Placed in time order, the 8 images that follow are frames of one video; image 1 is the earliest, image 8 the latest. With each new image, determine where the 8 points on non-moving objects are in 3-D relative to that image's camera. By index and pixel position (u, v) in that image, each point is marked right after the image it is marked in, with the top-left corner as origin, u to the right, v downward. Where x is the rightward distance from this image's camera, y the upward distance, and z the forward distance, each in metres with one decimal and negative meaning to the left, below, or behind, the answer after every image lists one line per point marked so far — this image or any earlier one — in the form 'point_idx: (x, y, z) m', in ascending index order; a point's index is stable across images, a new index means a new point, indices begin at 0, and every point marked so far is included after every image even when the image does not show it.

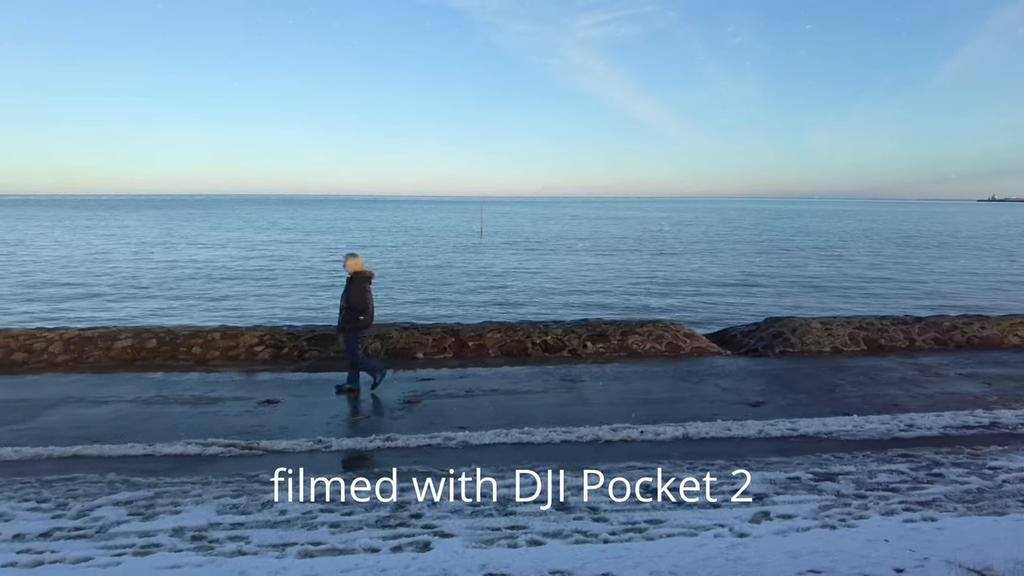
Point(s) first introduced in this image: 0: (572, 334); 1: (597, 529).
0: (+0.8, -0.6, +8.9) m
1: (+0.5, -1.4, +4.3) m
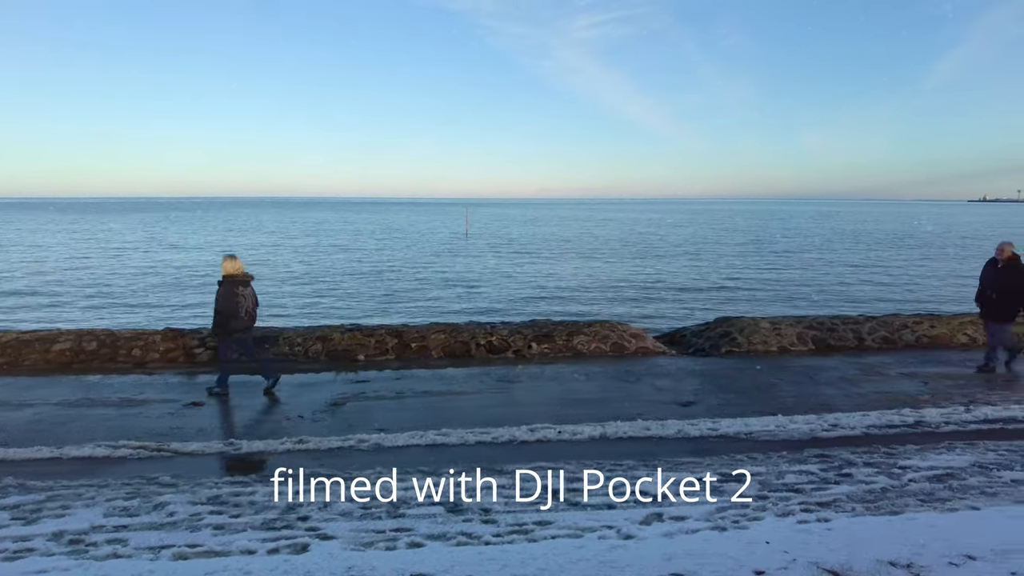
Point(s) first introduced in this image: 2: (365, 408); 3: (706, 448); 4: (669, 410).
0: (+0.1, -0.6, +8.9) m
1: (-0.2, -1.4, +4.3) m
2: (-1.4, -1.1, +6.6) m
3: (+1.5, -1.2, +5.6) m
4: (+1.4, -1.1, +6.5) m
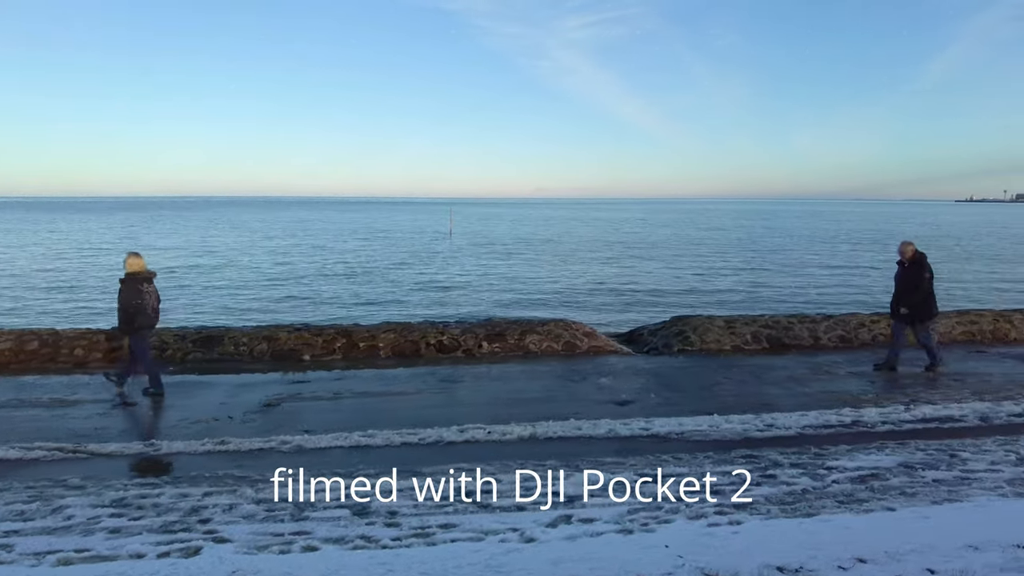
0: (-0.5, -0.6, +8.8) m
1: (-0.7, -1.4, +4.2) m
2: (-2.0, -1.1, +6.5) m
3: (+0.9, -1.2, +5.5) m
4: (+0.8, -1.1, +6.4) m
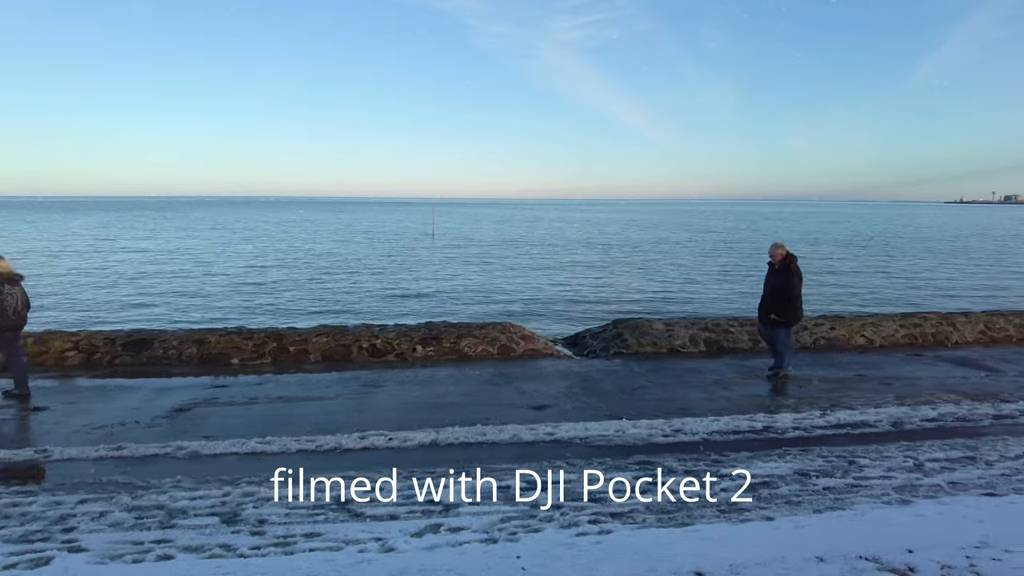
0: (-1.3, -0.6, +8.7) m
1: (-1.5, -1.5, +4.1) m
2: (-2.7, -1.1, +6.5) m
3: (+0.2, -1.3, +5.5) m
4: (+0.1, -1.1, +6.4) m
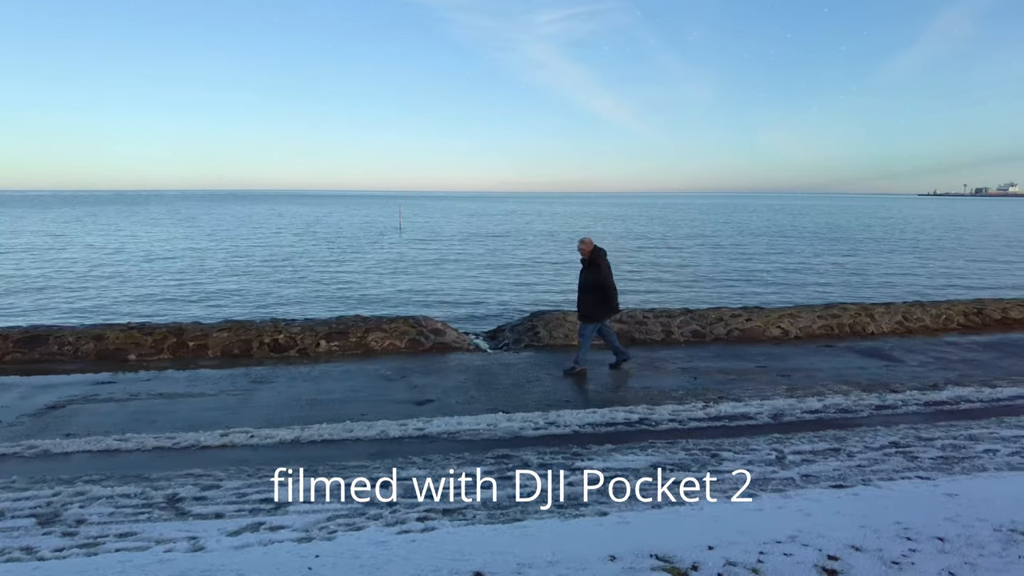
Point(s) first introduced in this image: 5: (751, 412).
0: (-2.4, -0.5, +8.6) m
1: (-2.5, -1.4, +3.9) m
2: (-3.8, -1.1, +6.3) m
3: (-0.9, -1.2, +5.3) m
4: (-1.0, -1.1, +6.2) m
5: (+2.1, -1.1, +6.2) m
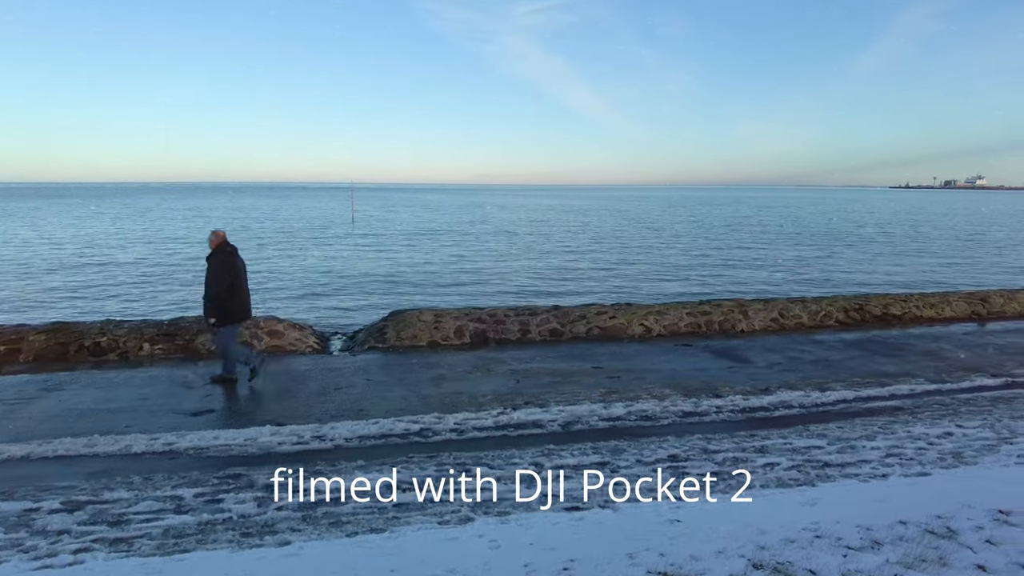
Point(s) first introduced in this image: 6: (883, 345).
0: (-4.2, -0.5, +8.1) m
1: (-4.3, -1.5, +3.5) m
2: (-5.6, -1.1, +5.8) m
3: (-2.7, -1.2, +4.9) m
4: (-2.8, -1.1, +5.8) m
5: (+0.3, -1.1, +5.8) m
6: (+4.3, -0.7, +8.4) m
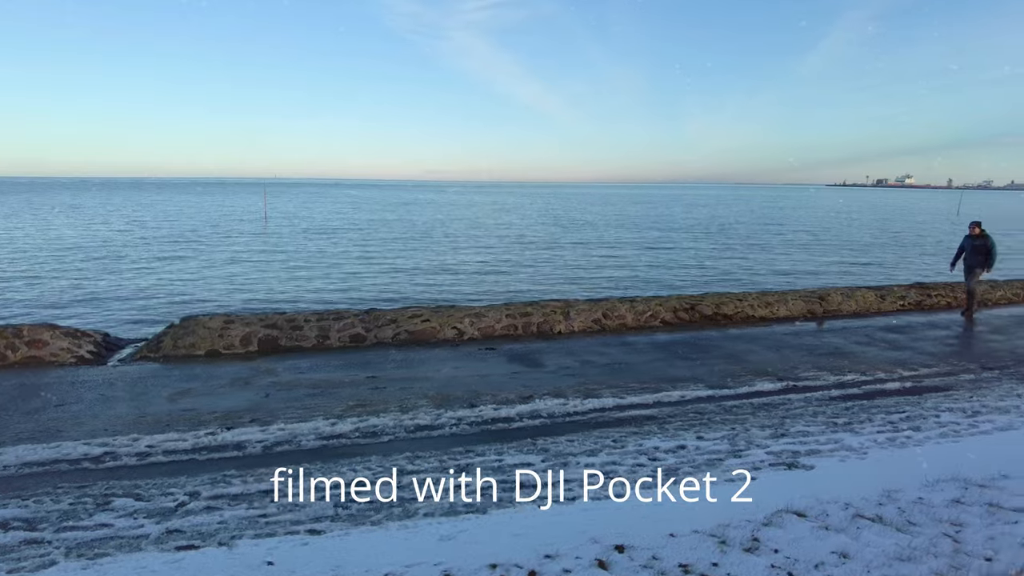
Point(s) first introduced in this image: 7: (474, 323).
0: (-6.5, -0.6, +7.3) m
1: (-6.3, -1.5, +2.7) m
2: (-7.7, -1.2, +4.9) m
3: (-4.7, -1.3, +4.2) m
4: (-4.9, -1.1, +5.1) m
5: (-1.9, -1.1, +5.3) m
6: (+2.1, -0.7, +8.1) m
7: (-0.5, -0.4, +8.6) m
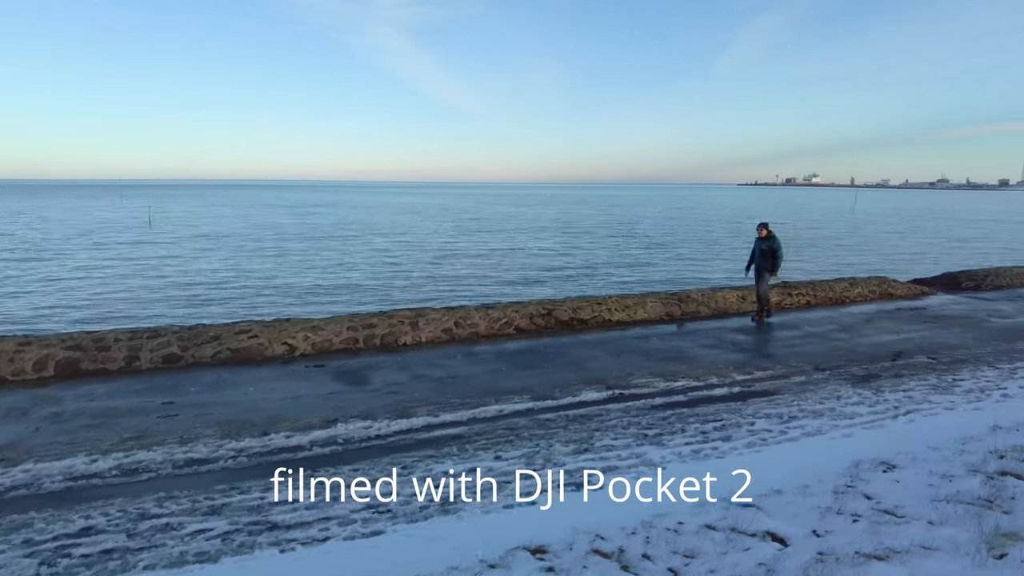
0: (-8.1, -0.8, +6.2) m
1: (-7.5, -1.8, +1.7) m
2: (-9.1, -1.4, +3.8) m
3: (-6.1, -1.5, +3.3) m
4: (-6.3, -1.3, +4.2) m
5: (-3.3, -1.3, +4.6) m
6: (+0.3, -0.7, +7.8) m
7: (-2.3, -0.6, +8.1) m
